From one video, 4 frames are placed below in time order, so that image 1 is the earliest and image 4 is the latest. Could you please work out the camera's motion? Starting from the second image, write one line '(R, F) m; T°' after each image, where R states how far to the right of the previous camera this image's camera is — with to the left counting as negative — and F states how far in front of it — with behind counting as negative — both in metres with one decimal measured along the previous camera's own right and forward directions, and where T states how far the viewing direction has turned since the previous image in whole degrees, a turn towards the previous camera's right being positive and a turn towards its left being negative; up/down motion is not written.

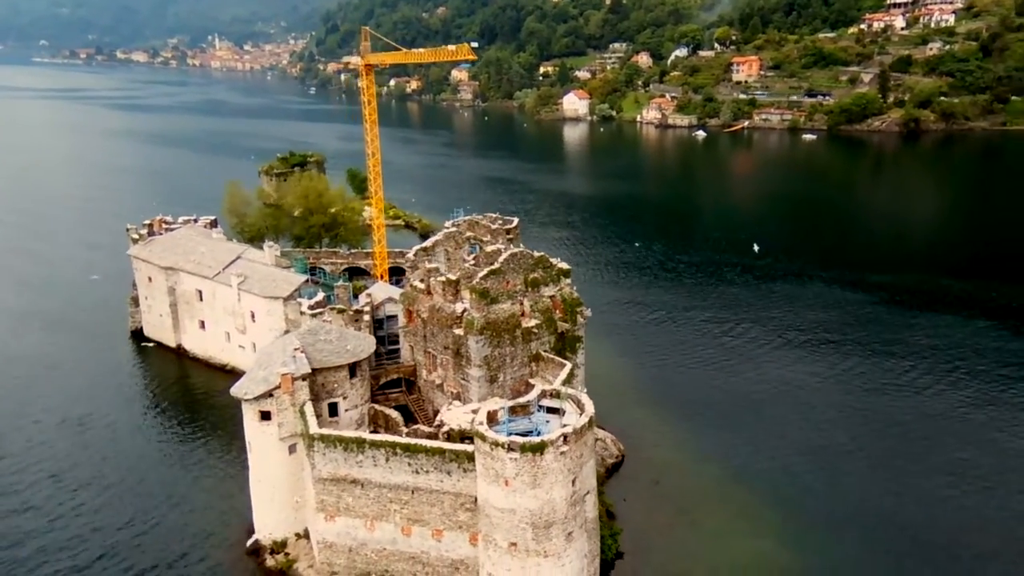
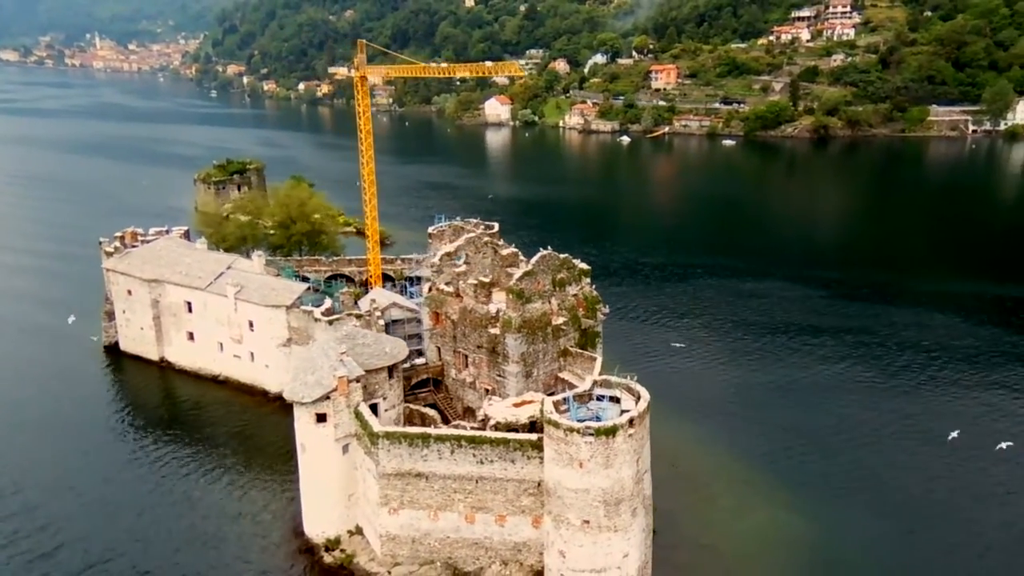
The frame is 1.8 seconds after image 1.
(-4.8, -2.6) m; +6°
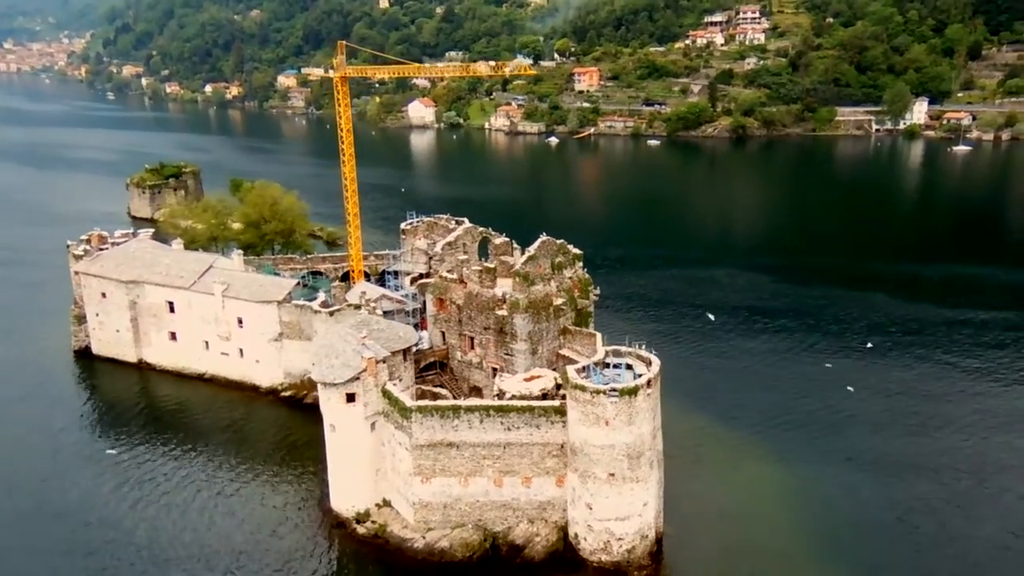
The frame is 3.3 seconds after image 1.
(-3.9, -2.9) m; +6°
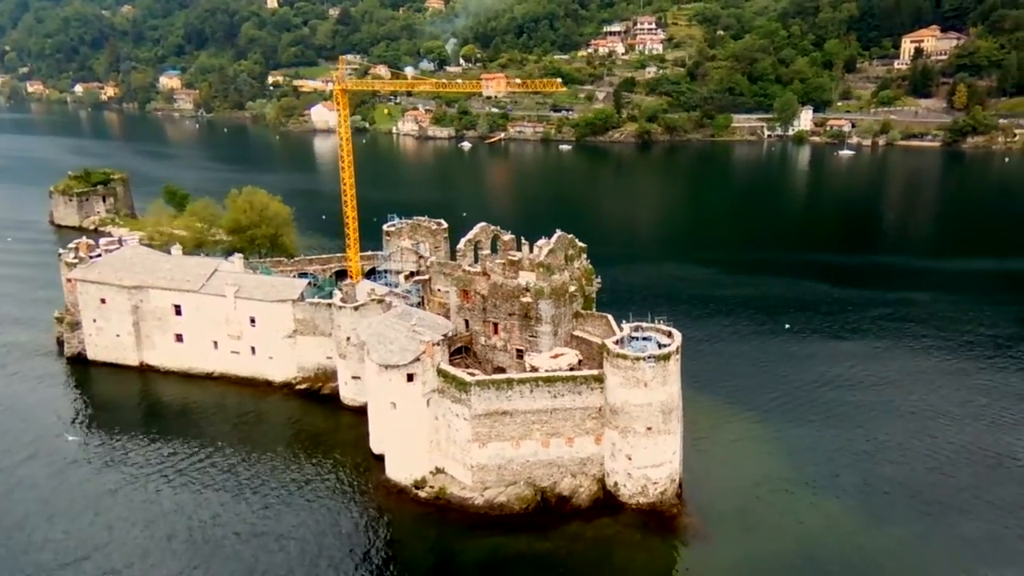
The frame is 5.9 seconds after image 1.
(-6.9, -5.1) m; +8°
